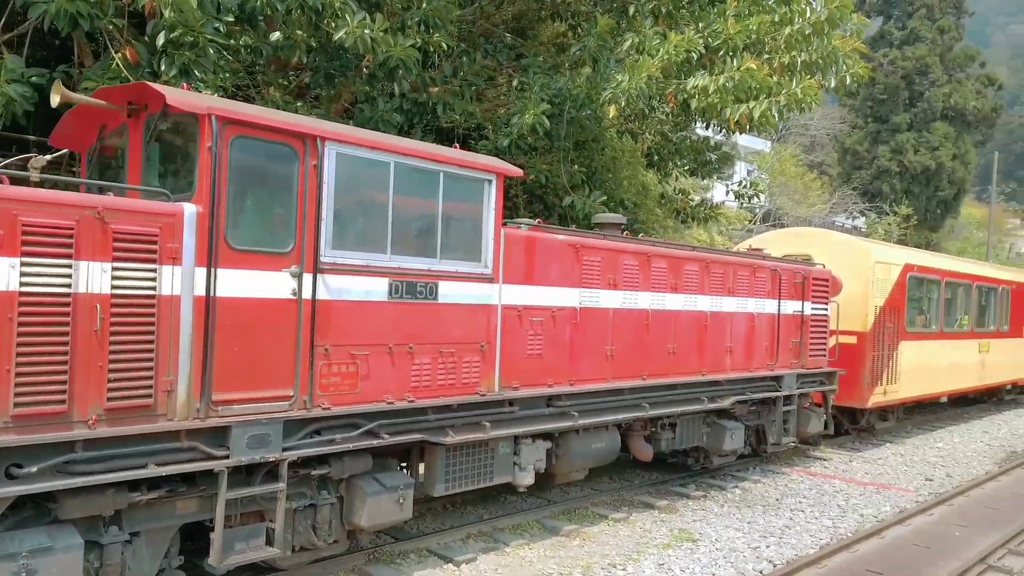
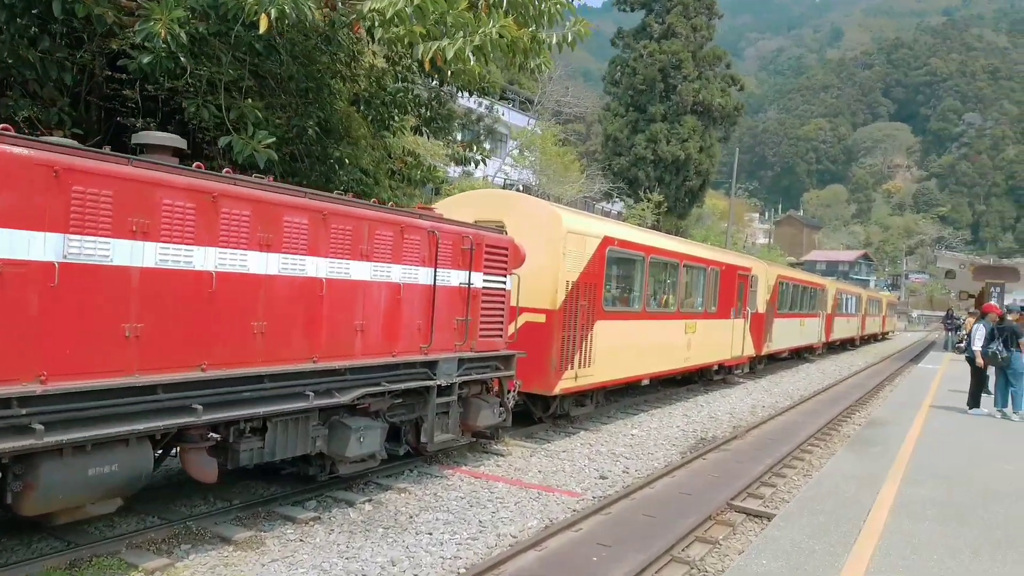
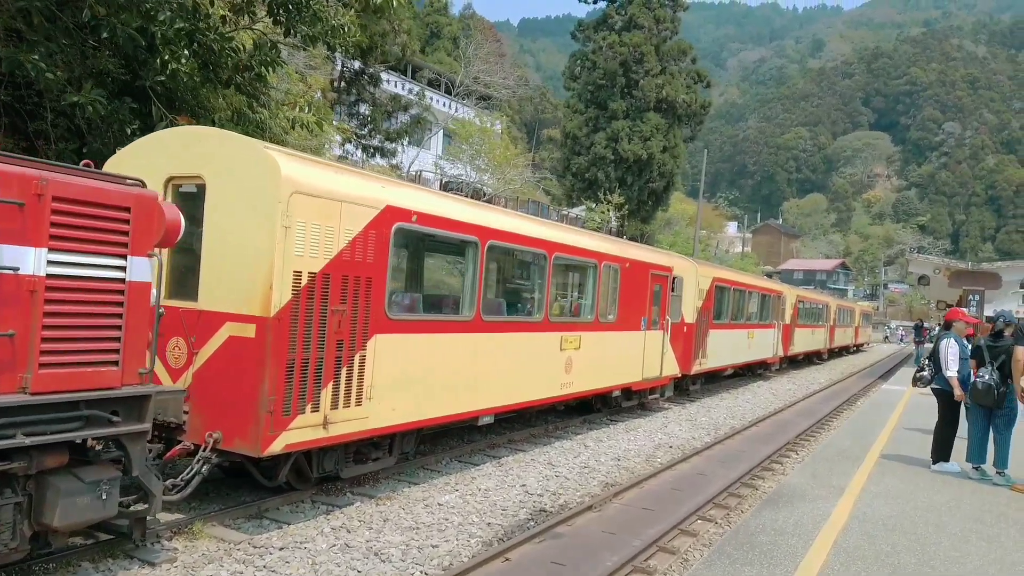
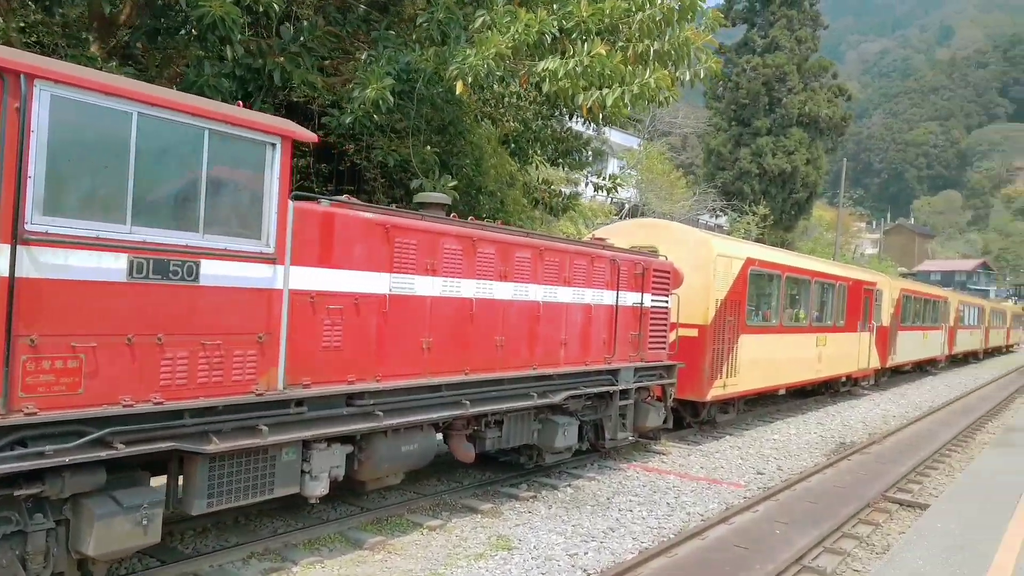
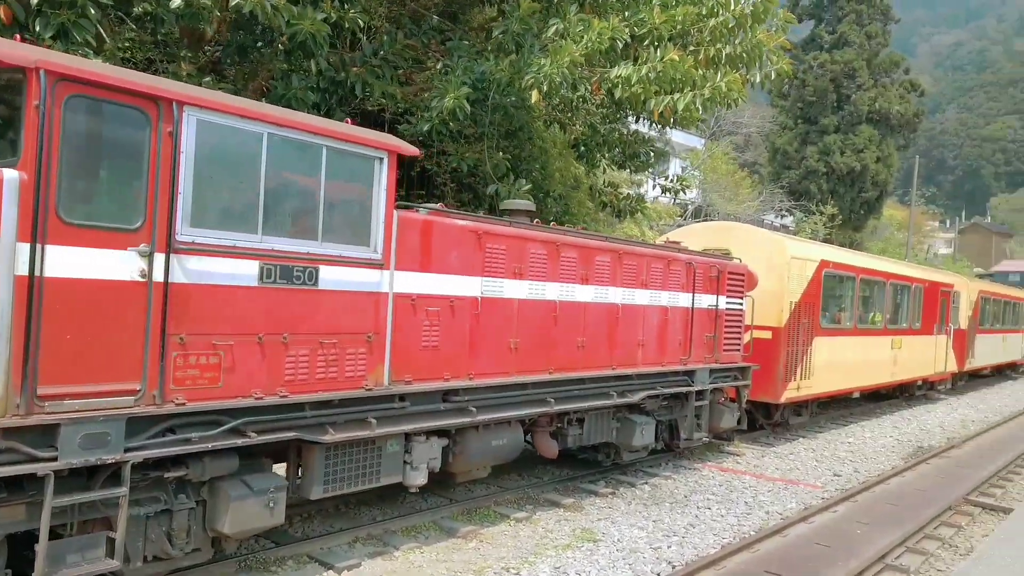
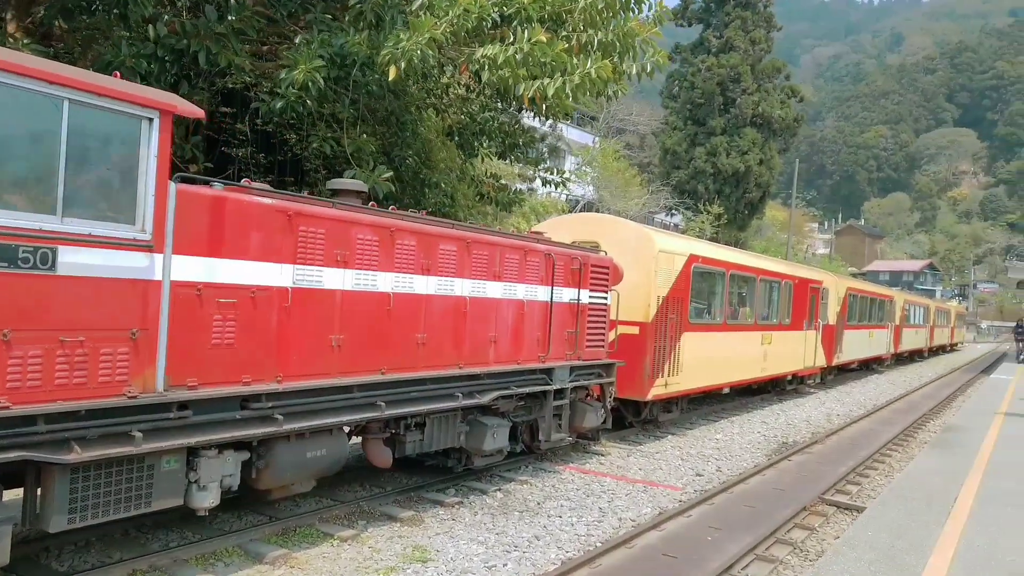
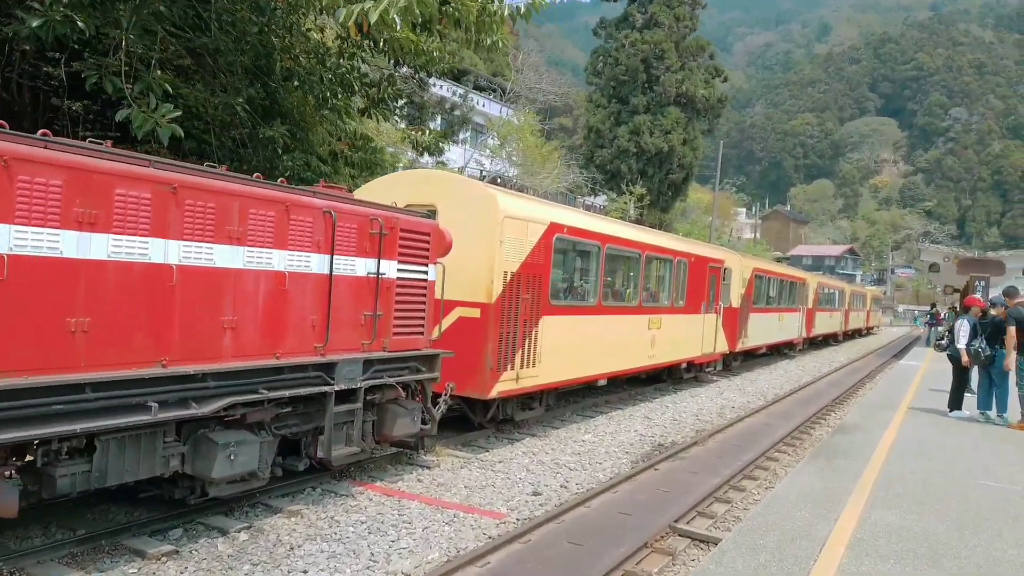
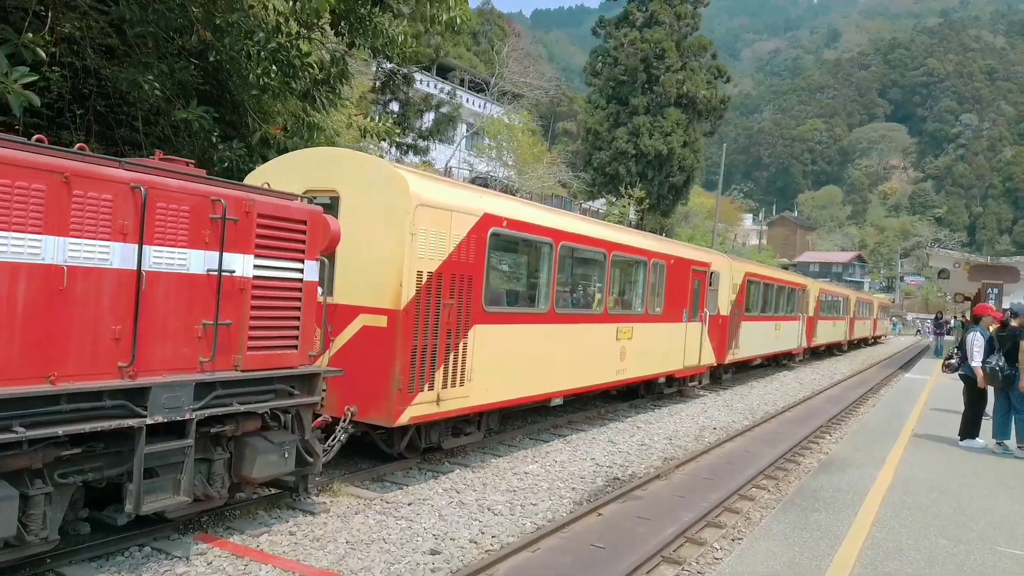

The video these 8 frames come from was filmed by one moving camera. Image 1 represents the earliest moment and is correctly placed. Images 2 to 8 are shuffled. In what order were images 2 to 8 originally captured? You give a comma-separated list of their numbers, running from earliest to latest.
5, 4, 6, 2, 7, 8, 3
